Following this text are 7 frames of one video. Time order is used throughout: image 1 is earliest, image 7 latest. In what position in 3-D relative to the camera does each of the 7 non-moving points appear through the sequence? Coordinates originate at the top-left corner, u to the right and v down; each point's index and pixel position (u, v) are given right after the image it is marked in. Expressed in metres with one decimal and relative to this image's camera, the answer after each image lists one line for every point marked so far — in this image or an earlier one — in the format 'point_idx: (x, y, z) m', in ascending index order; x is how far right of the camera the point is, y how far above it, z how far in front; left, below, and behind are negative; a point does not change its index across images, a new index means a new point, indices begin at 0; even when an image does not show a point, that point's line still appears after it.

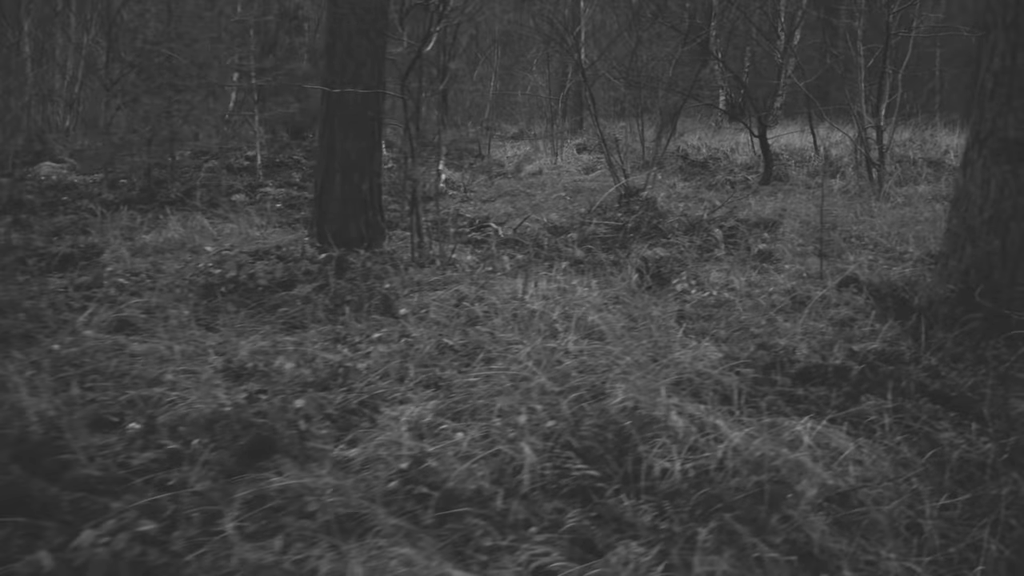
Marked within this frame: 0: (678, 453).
0: (+0.7, -0.7, +3.0) m
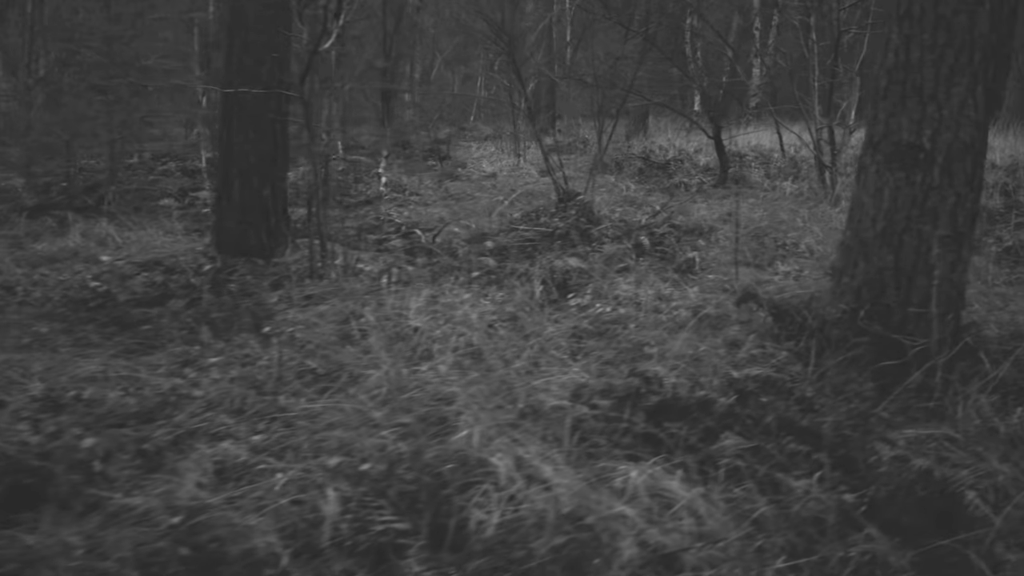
0: (-0.1, -0.8, +2.7) m
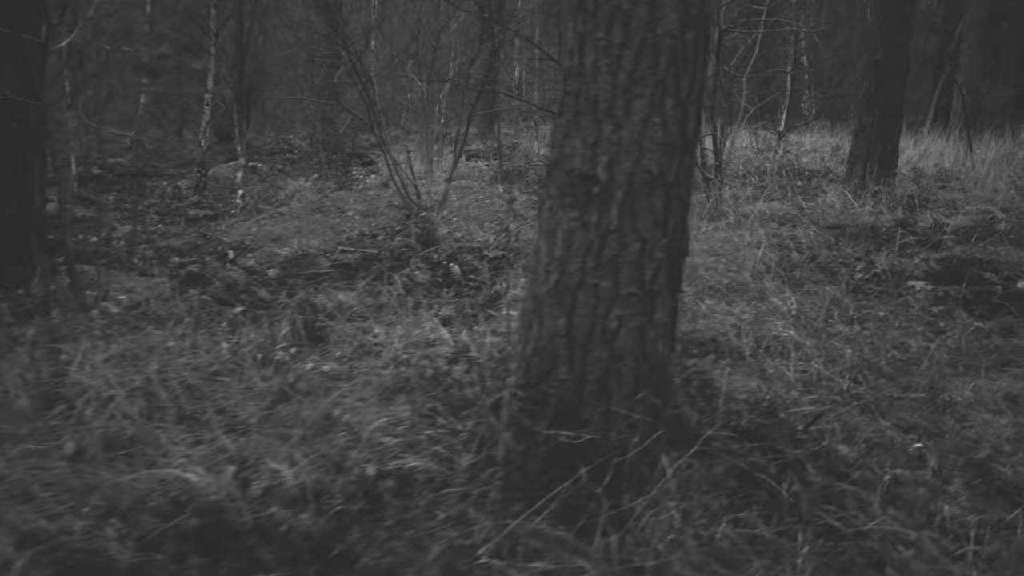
0: (-1.6, -1.0, +1.9) m
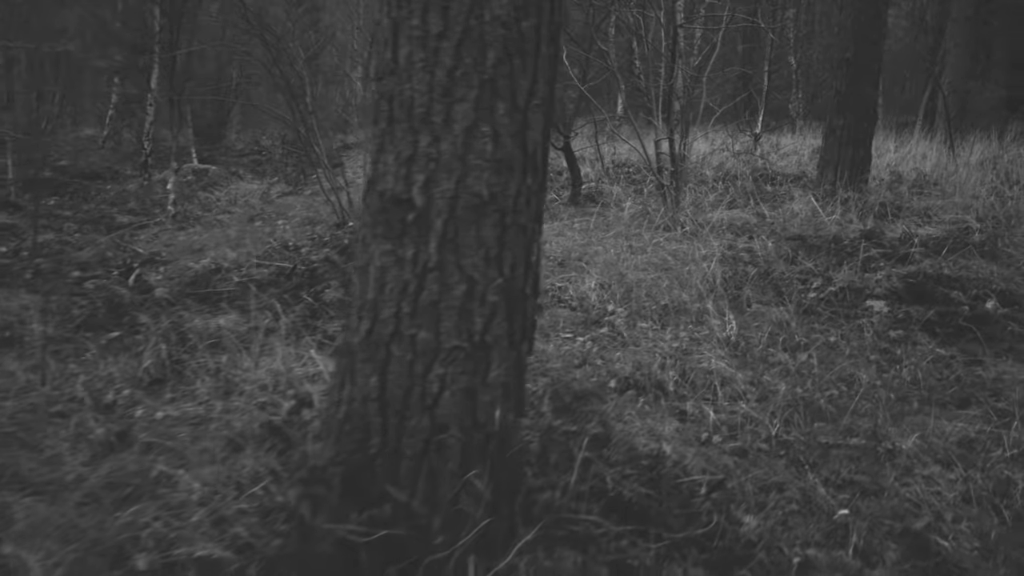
0: (-2.2, -1.2, +1.3) m
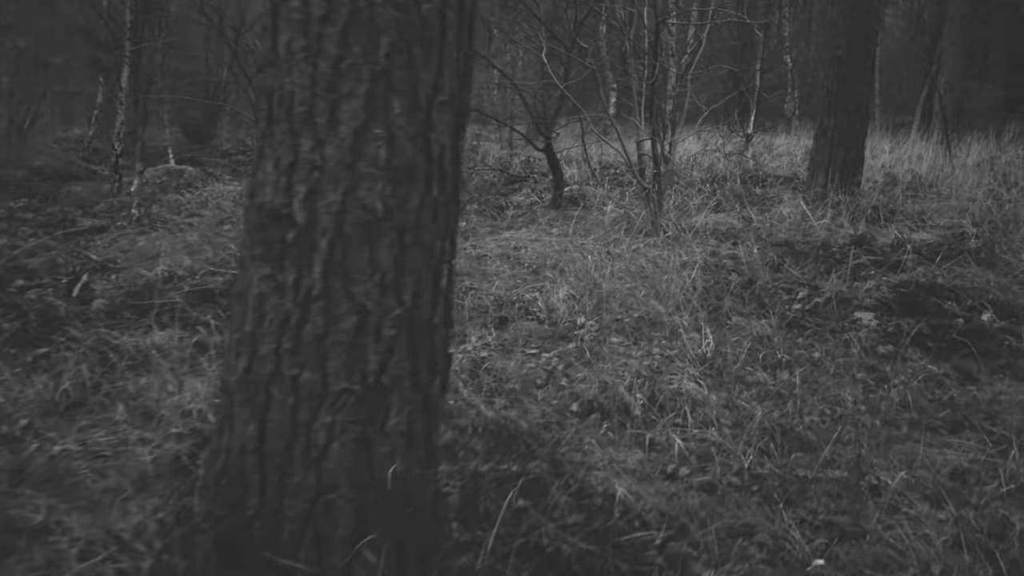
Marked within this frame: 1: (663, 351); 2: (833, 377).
0: (-2.4, -1.2, +1.0) m
1: (+0.9, -0.4, +4.3) m
2: (+1.8, -0.5, +4.2) m
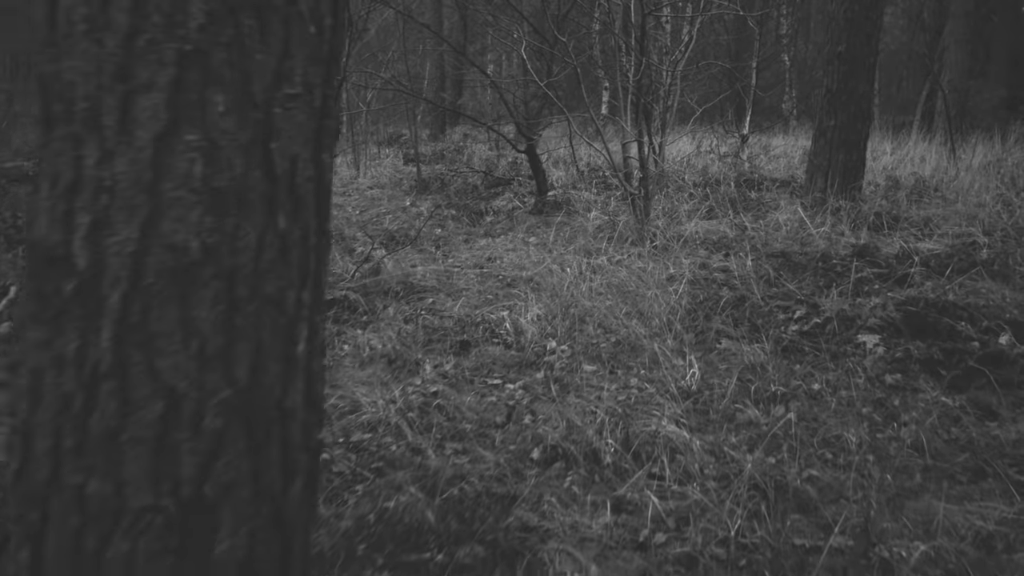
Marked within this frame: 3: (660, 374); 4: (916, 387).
0: (-2.6, -1.3, +0.5) m
1: (+0.6, -0.5, +3.8) m
2: (+1.6, -0.6, +3.7) m
3: (+0.8, -0.4, +3.9) m
4: (+2.1, -0.5, +4.0) m
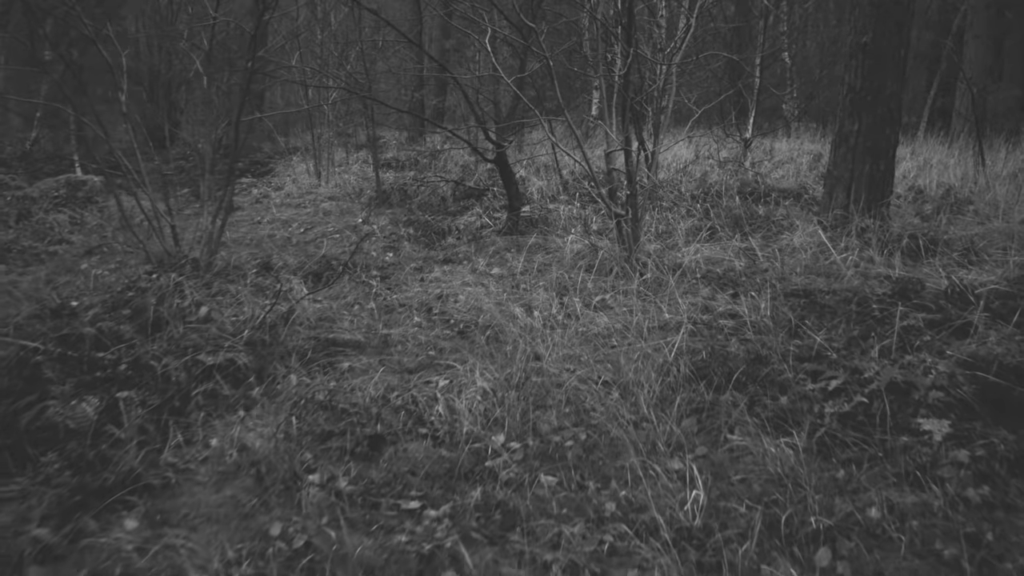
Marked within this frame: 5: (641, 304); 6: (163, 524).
0: (-2.9, -1.6, -0.8) m
1: (+0.4, -0.8, +2.6) m
2: (+1.3, -0.9, +2.5) m
3: (+0.5, -0.7, +2.7) m
4: (+1.9, -0.8, +2.8) m
5: (+0.8, -0.1, +4.6) m
6: (-1.1, -0.7, +2.5) m
